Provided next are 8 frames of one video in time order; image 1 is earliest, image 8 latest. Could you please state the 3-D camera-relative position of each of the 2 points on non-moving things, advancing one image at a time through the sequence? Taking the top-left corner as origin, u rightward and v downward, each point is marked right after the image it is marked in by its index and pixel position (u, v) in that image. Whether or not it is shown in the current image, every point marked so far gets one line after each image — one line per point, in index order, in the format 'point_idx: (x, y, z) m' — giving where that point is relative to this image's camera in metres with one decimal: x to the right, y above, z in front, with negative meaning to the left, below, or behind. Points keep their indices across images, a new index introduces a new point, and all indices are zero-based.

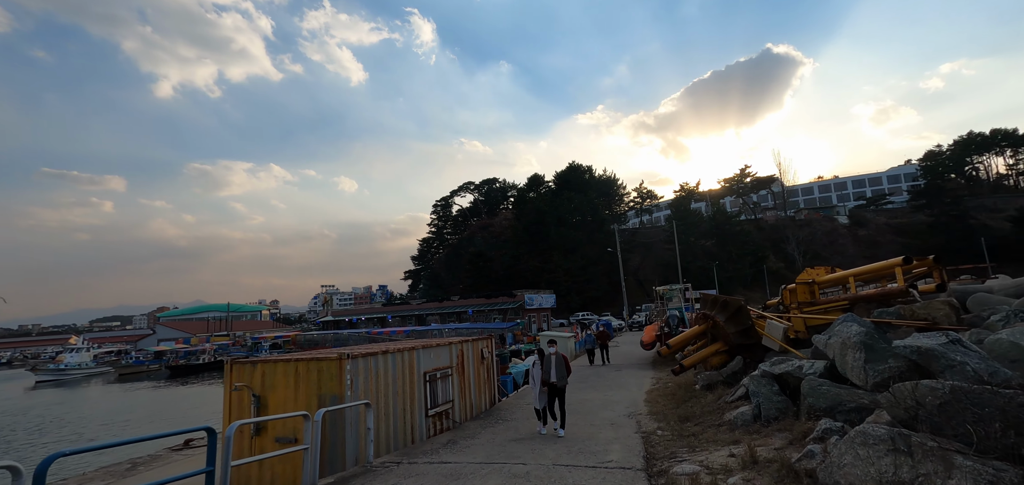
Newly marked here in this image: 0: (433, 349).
0: (-1.5, -2.1, +9.6) m
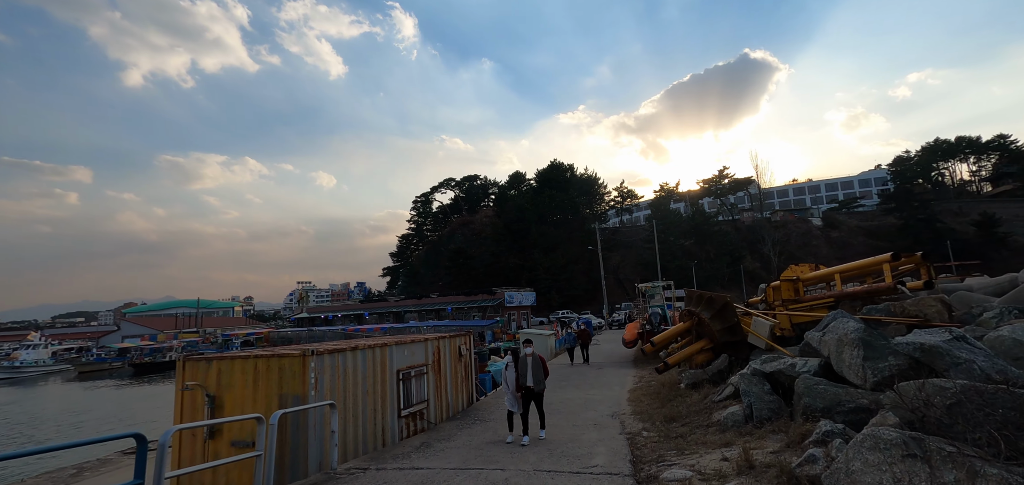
0: (-1.9, -1.9, +9.0) m
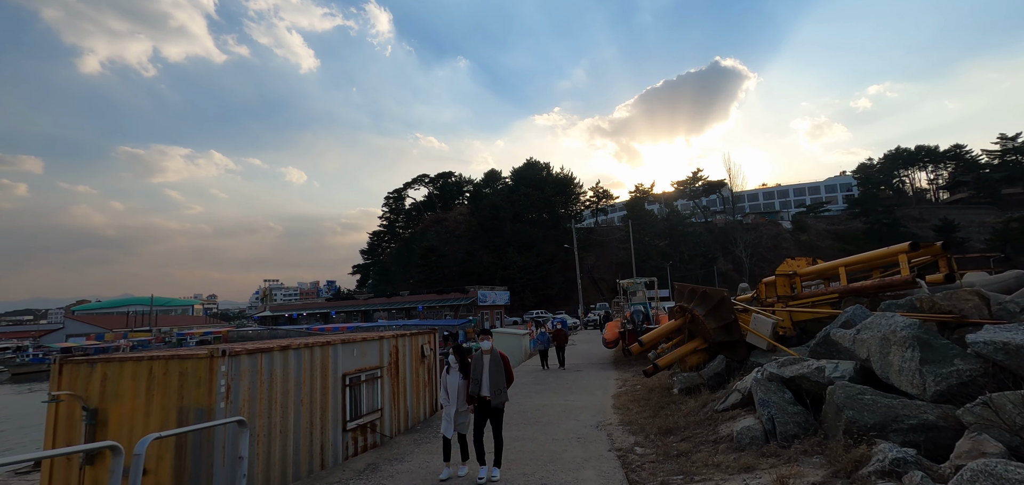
0: (-2.4, -1.6, +7.6) m
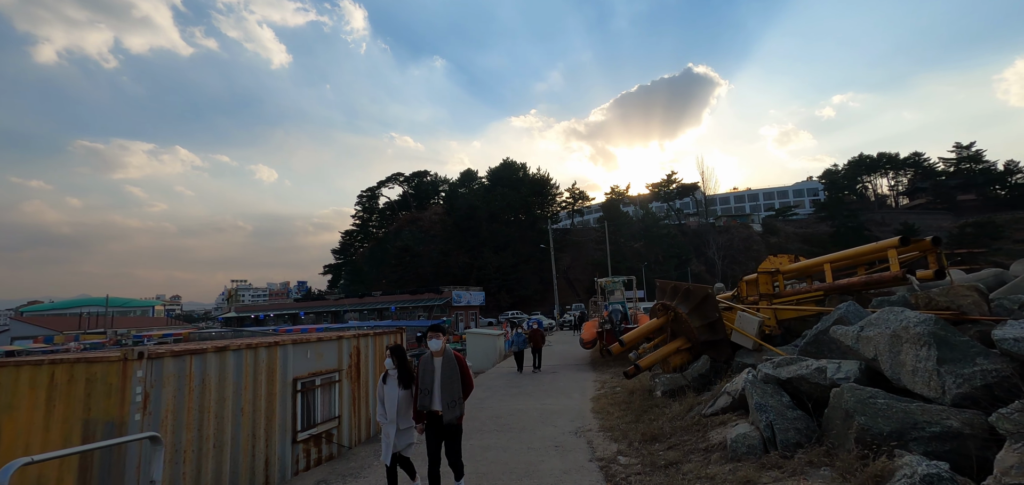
0: (-2.8, -1.4, +6.8) m
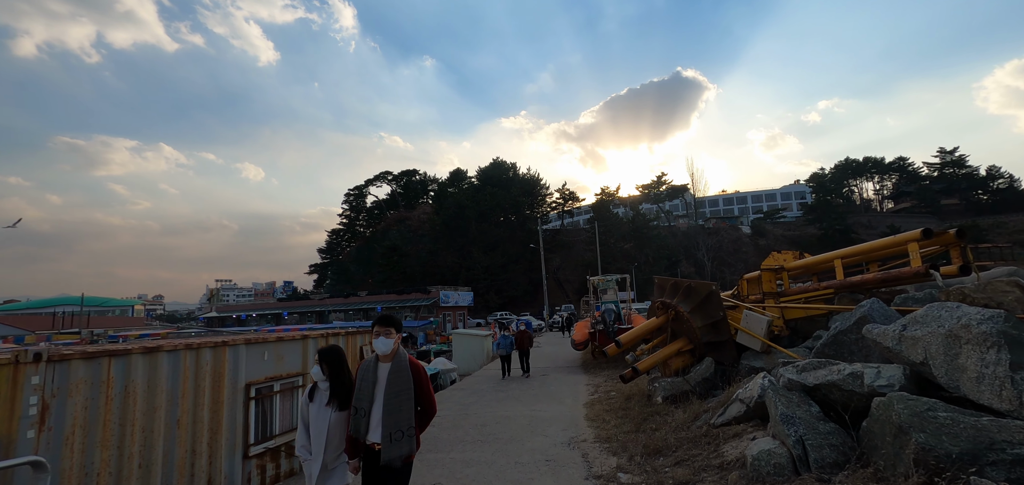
0: (-2.9, -1.3, +6.0) m
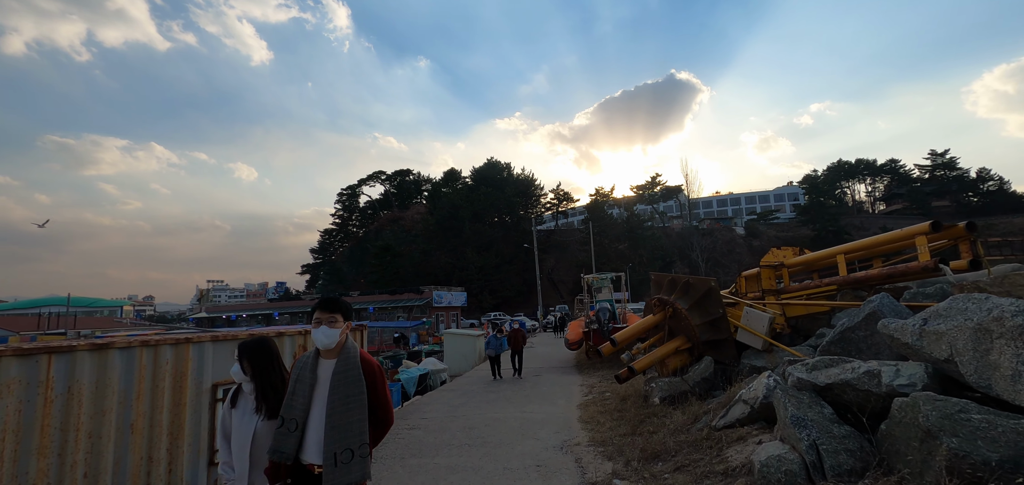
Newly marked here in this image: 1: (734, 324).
0: (-3.1, -1.2, +5.6) m
1: (+3.7, -1.4, +8.1) m
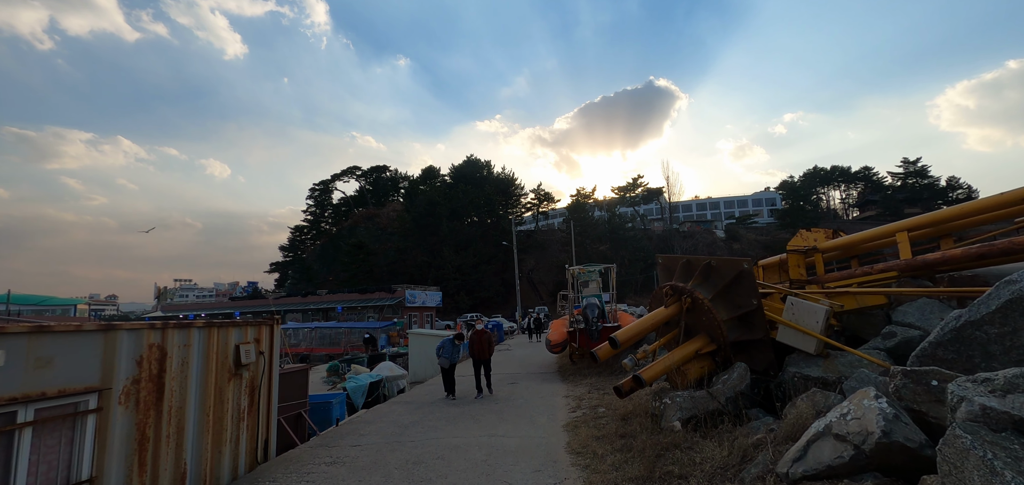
0: (-3.4, -0.7, +3.3) m
1: (+3.3, -1.0, +6.1) m
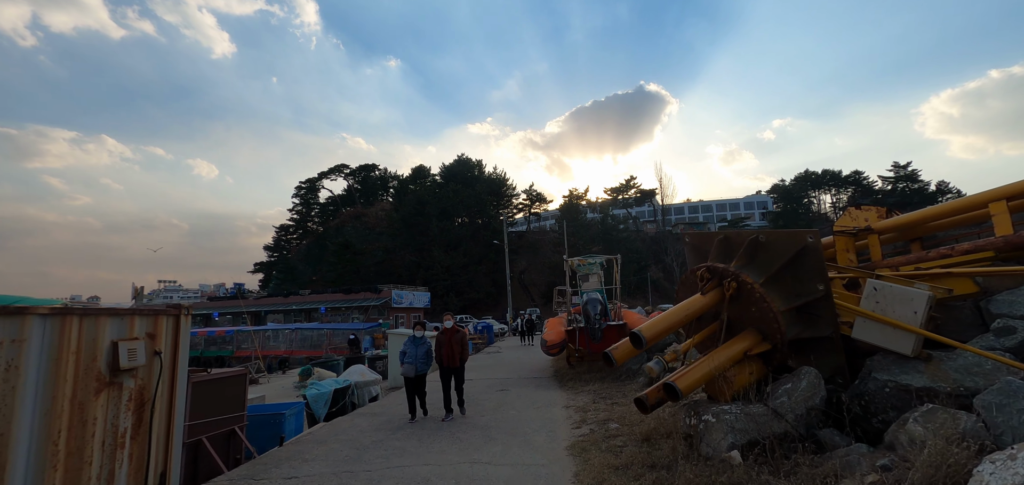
0: (-3.4, -0.3, +1.7) m
1: (+3.2, -0.7, +4.7) m
